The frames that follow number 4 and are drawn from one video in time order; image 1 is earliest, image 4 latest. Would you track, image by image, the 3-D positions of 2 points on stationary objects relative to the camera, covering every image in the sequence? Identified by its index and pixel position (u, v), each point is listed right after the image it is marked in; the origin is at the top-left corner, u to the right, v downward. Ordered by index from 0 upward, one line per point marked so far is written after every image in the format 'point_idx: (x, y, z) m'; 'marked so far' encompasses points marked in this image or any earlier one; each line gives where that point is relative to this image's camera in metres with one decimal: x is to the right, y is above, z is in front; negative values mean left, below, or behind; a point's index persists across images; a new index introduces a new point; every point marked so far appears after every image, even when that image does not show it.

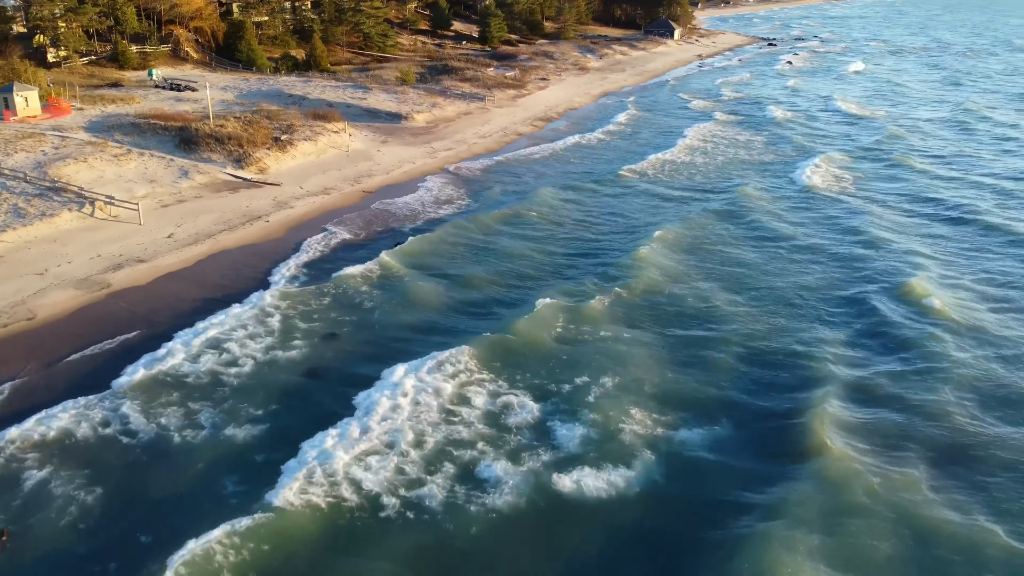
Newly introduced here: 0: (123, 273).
0: (-9.8, +0.4, +19.9) m
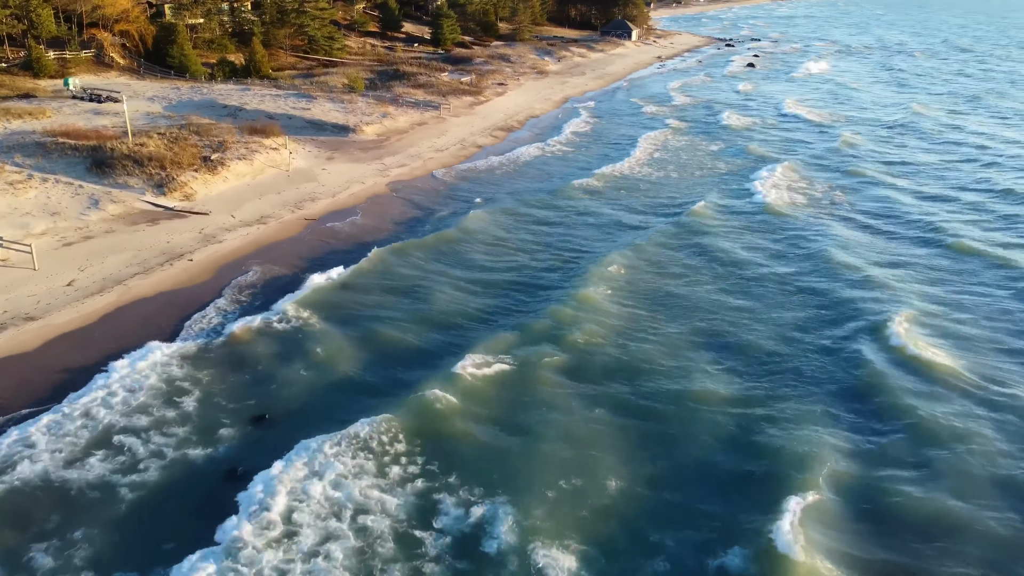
0: (-10.4, -1.0, +16.3) m
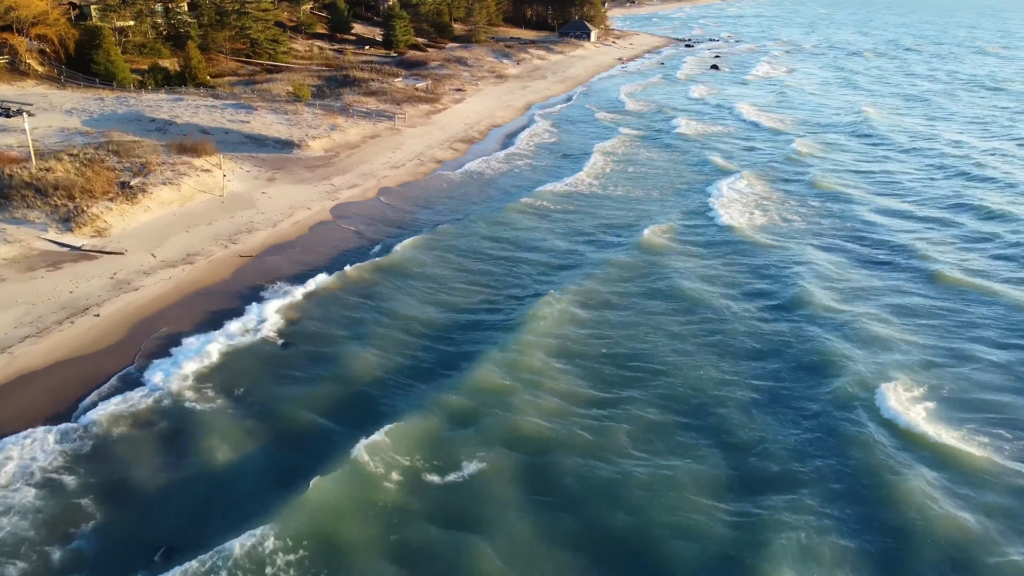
0: (-10.7, -2.3, +12.7) m
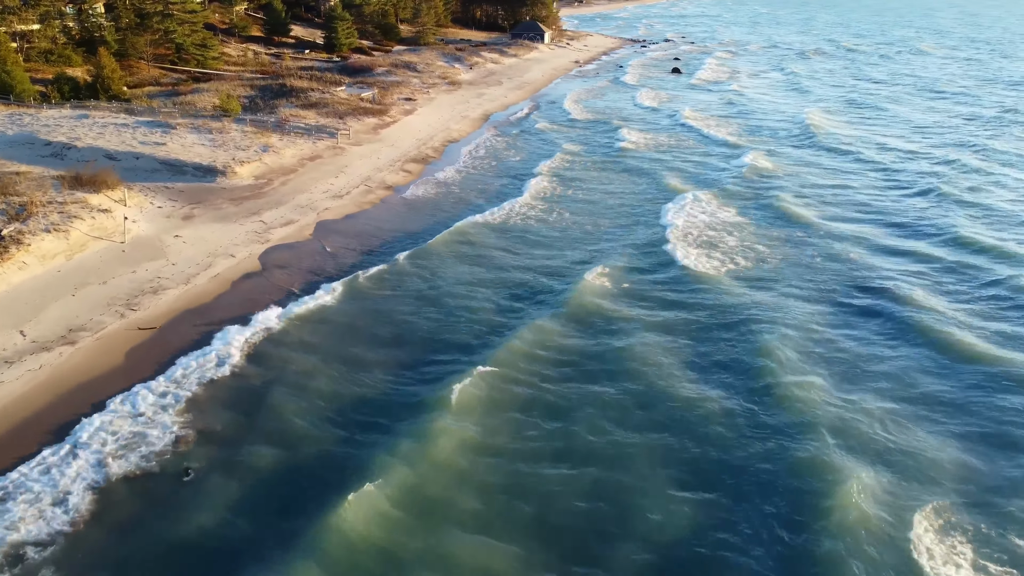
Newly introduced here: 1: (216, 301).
0: (-10.7, -4.1, +8.0) m
1: (-6.5, -0.4, +18.4) m
